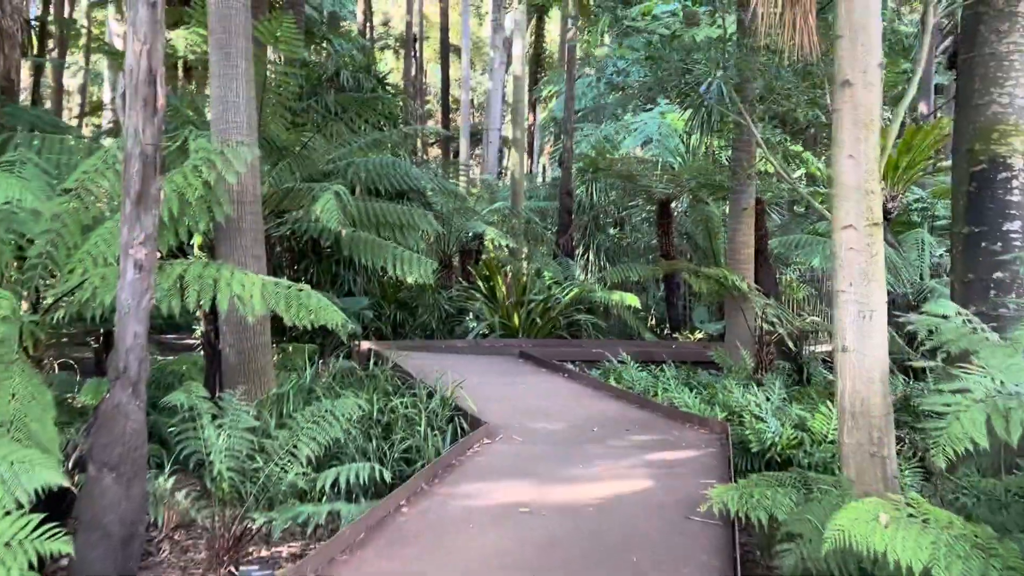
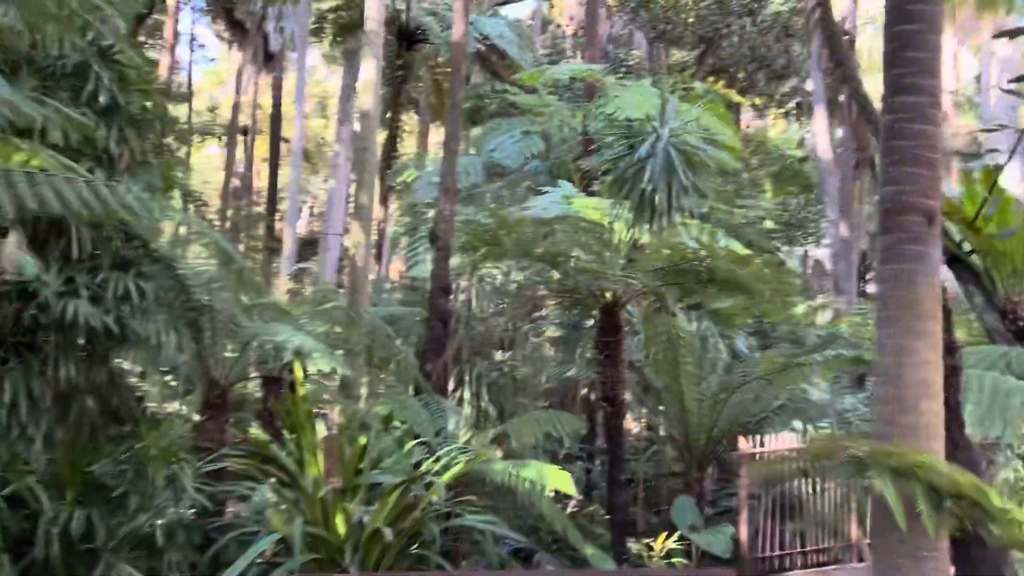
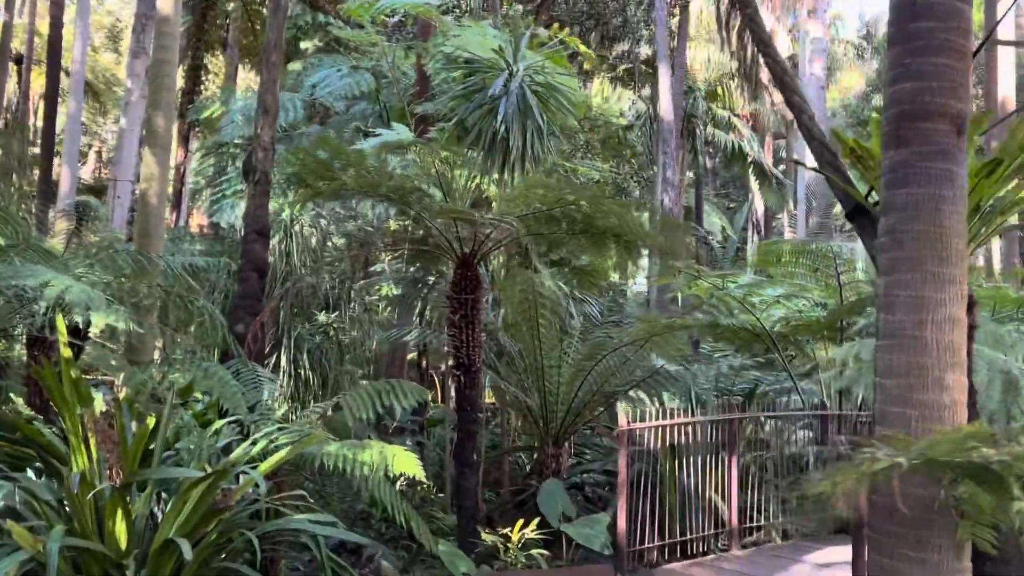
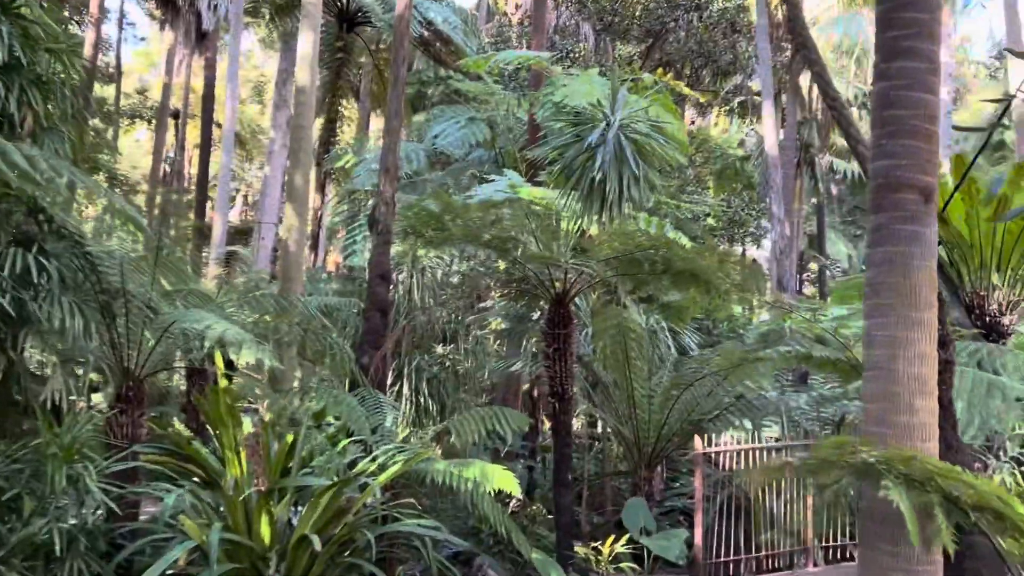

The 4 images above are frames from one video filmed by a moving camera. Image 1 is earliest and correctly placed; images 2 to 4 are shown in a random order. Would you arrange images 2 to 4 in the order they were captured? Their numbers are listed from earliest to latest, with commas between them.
2, 4, 3
